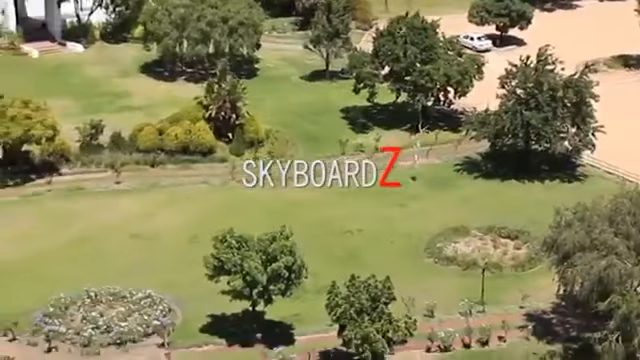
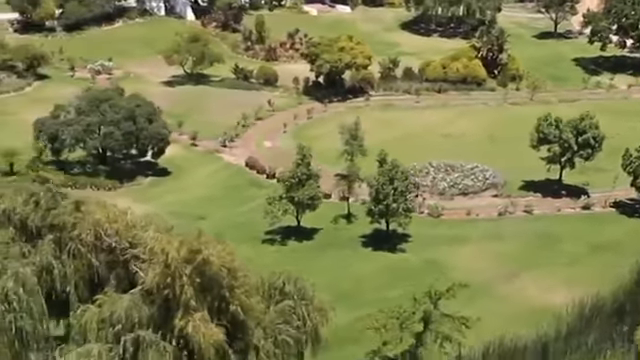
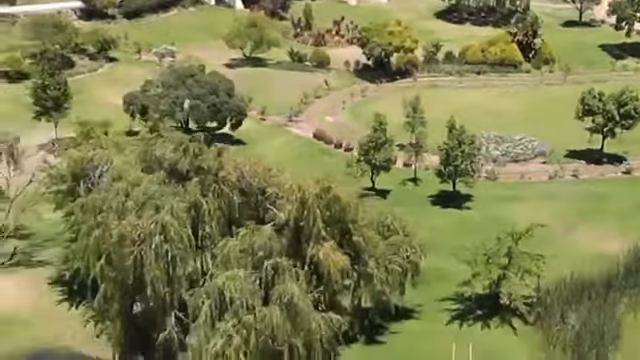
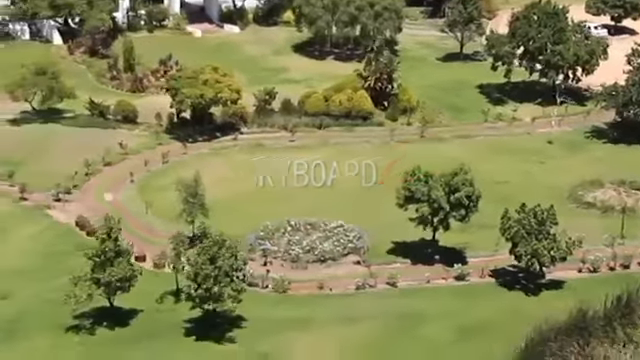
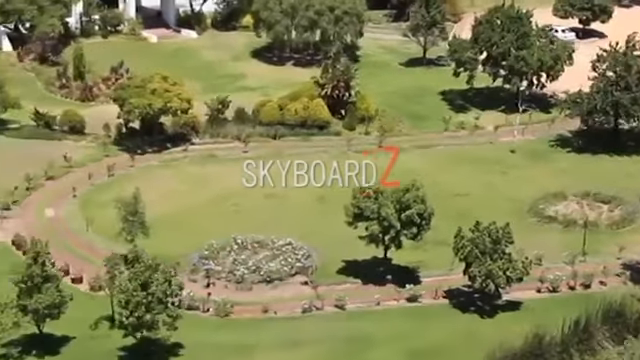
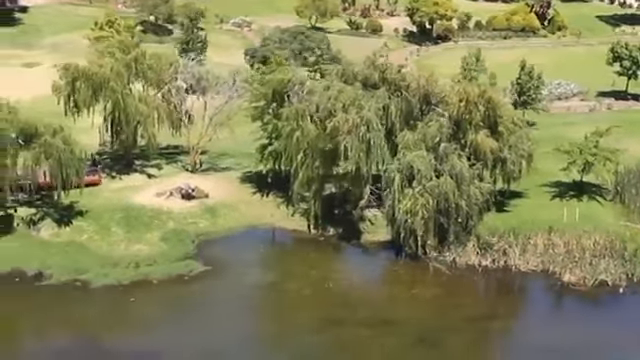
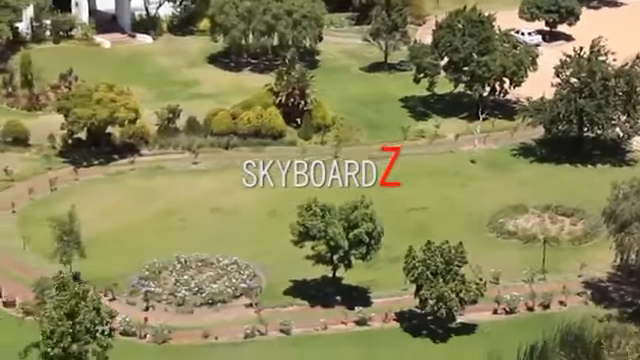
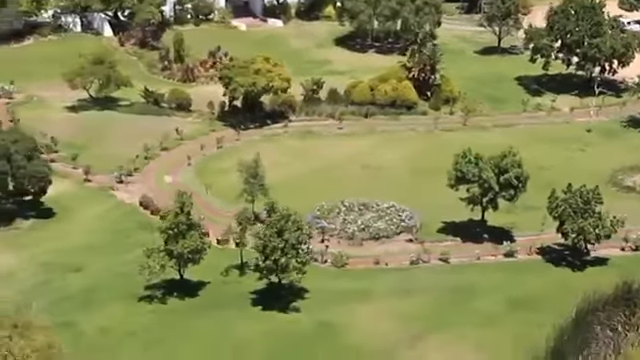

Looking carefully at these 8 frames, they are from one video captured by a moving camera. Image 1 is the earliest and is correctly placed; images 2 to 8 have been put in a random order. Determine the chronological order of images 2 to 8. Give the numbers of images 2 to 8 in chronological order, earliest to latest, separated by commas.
7, 5, 4, 8, 2, 3, 6
